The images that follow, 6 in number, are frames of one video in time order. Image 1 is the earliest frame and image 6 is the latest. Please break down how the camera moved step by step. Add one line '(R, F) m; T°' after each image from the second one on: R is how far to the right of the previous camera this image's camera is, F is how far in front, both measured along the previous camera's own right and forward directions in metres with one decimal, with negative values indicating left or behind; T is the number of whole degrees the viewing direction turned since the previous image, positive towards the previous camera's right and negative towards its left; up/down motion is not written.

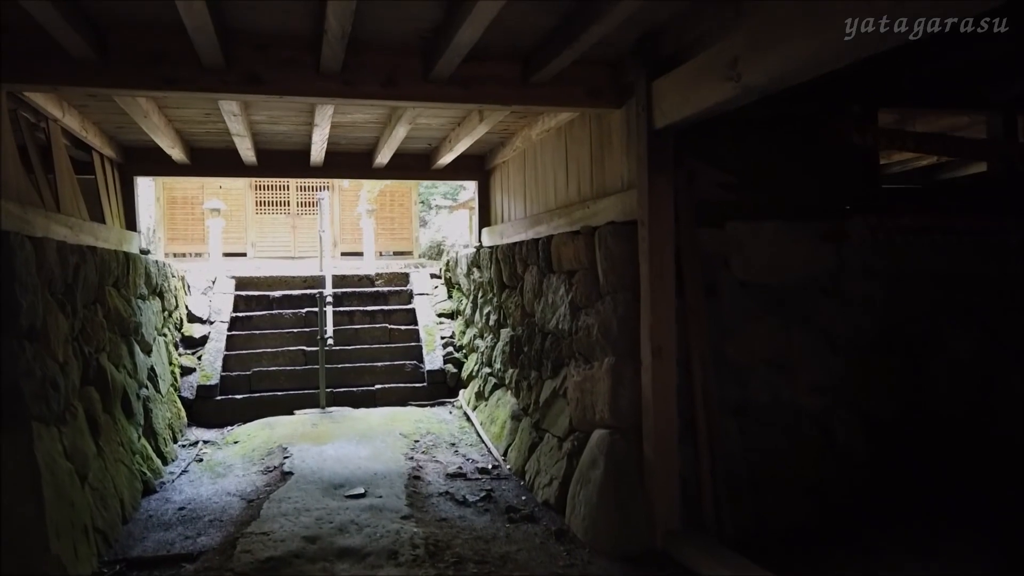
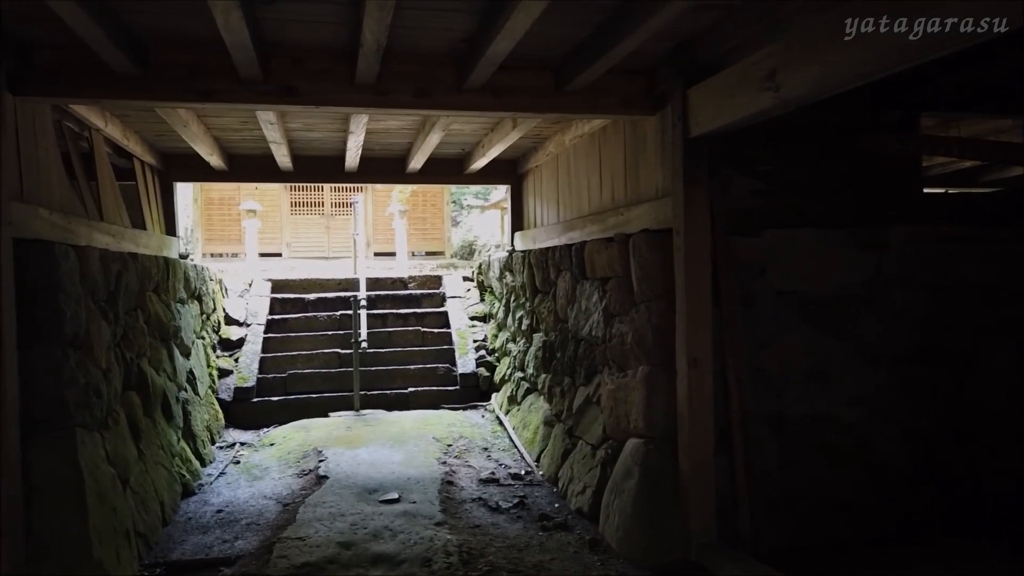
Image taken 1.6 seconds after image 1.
(0.0, 0.0) m; -2°
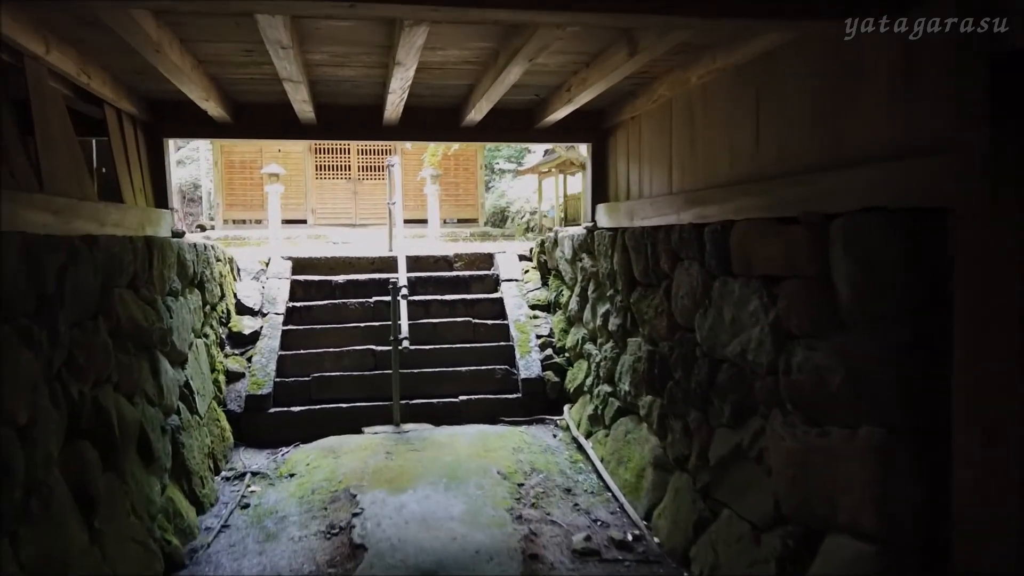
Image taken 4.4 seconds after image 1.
(-0.3, +1.1) m; -2°
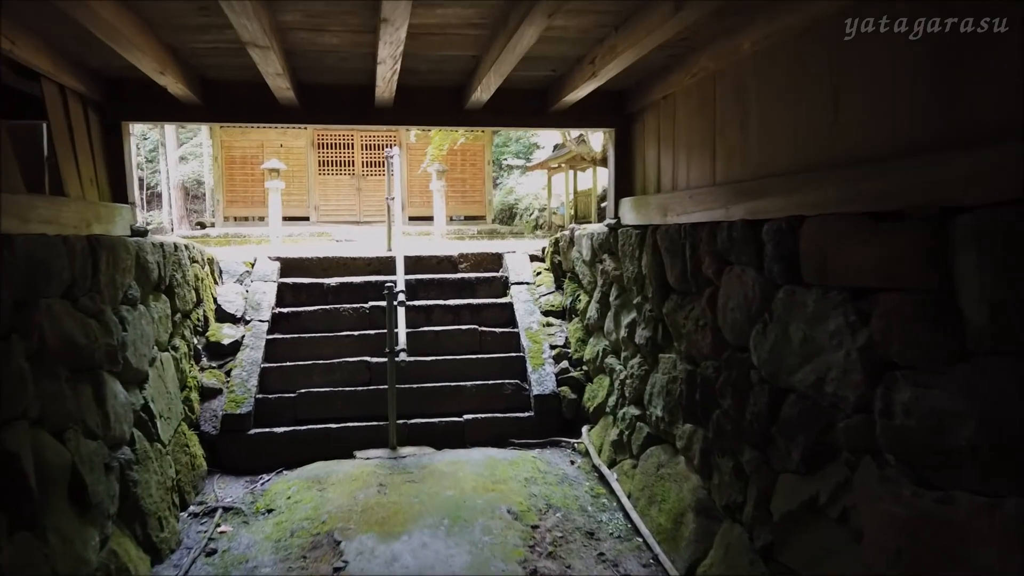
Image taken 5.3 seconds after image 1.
(0.0, +0.5) m; -1°
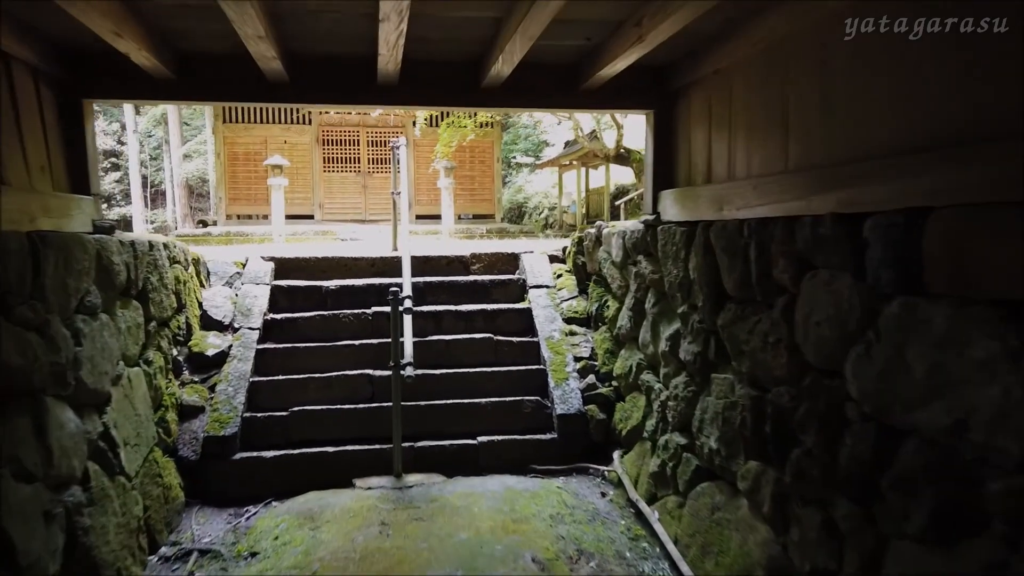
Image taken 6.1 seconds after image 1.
(-0.1, +0.5) m; 0°
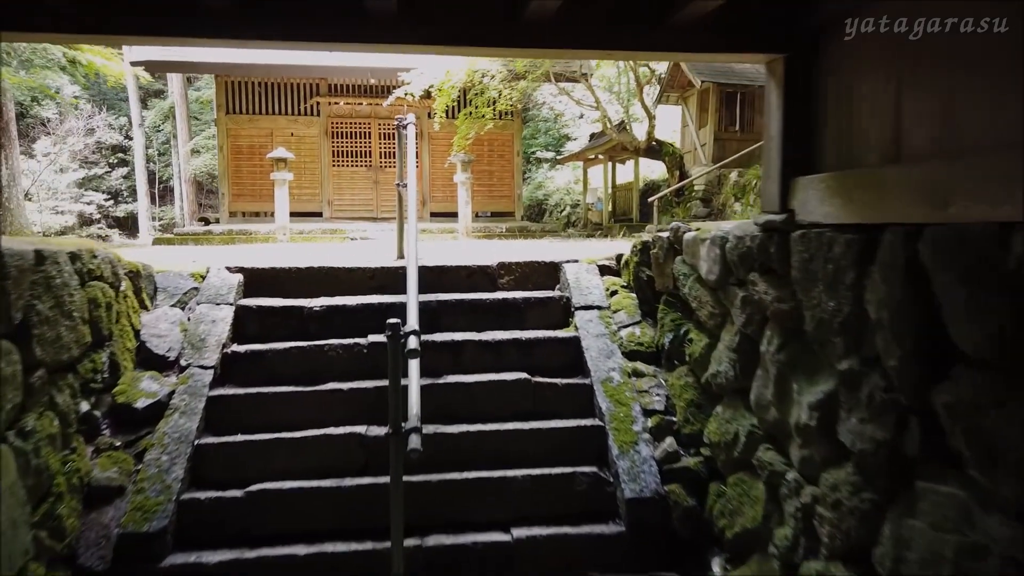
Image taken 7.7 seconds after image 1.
(-0.1, +1.0) m; -1°
